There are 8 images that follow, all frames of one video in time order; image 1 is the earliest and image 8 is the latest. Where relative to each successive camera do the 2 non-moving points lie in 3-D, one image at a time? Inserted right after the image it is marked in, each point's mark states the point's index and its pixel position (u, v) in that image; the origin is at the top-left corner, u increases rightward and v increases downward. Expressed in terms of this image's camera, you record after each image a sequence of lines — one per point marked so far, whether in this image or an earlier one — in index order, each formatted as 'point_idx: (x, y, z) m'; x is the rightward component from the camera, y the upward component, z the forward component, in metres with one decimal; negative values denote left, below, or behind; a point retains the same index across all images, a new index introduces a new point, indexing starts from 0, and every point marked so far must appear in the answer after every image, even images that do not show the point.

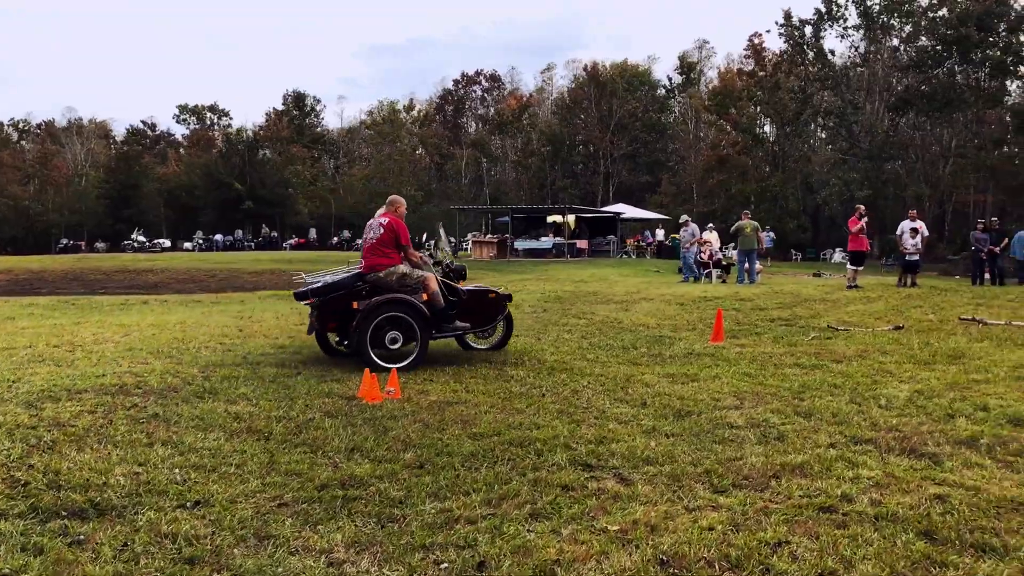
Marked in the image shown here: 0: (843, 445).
0: (+1.8, -0.9, +5.1) m
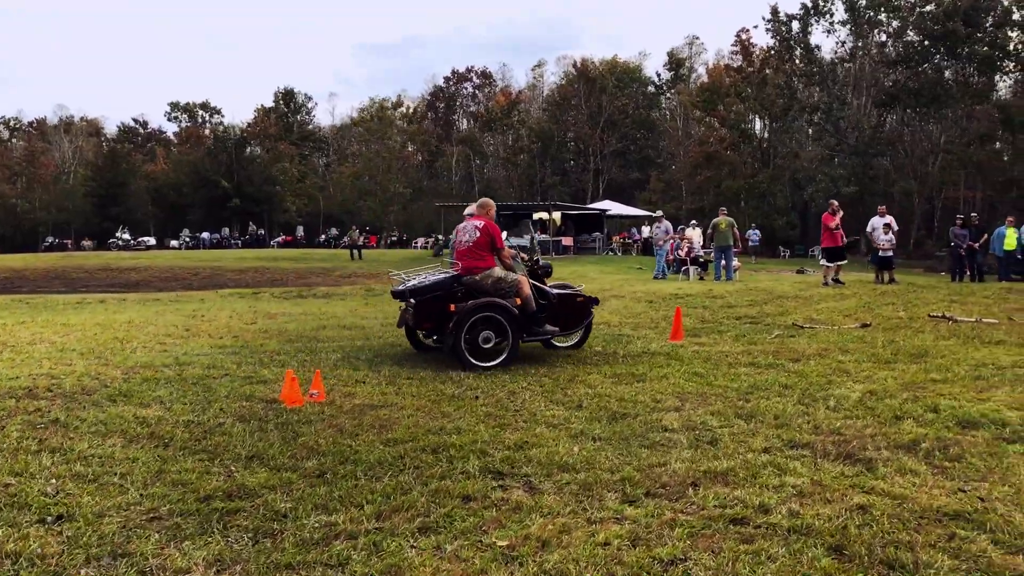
0: (+1.4, -0.9, +4.9) m
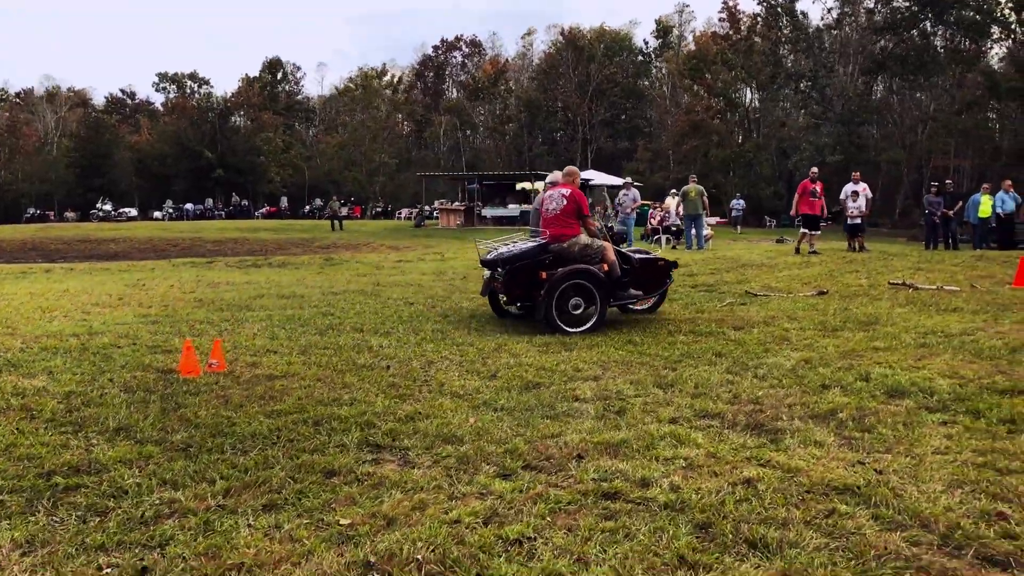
0: (+0.9, -0.7, +4.6) m
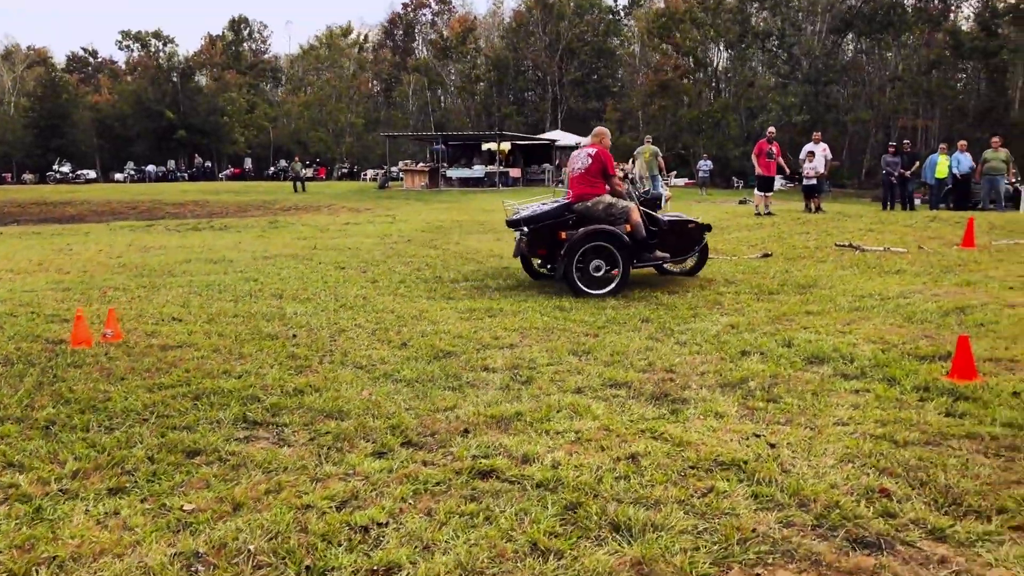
0: (+0.4, -0.5, +4.5) m
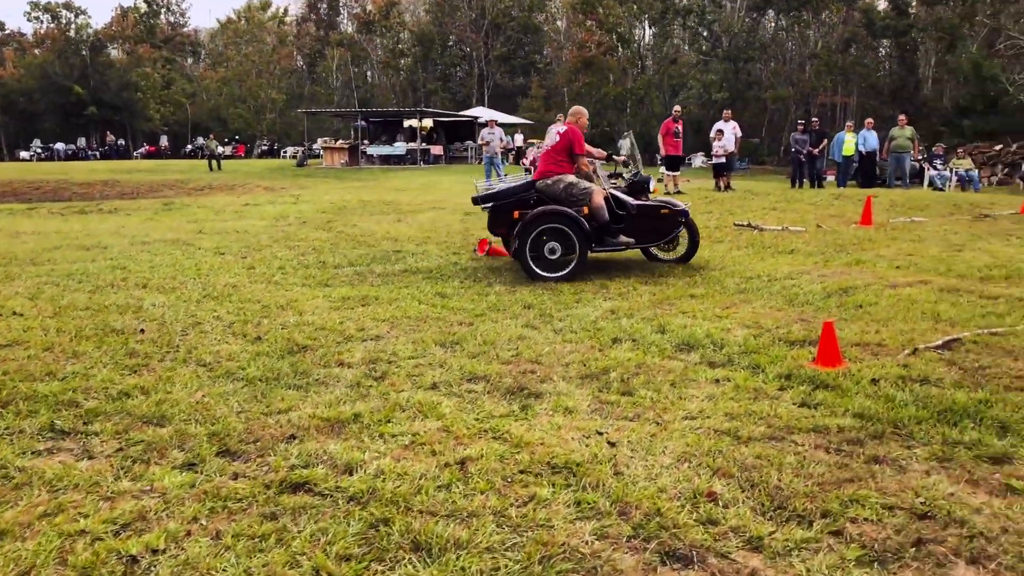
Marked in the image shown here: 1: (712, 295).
0: (-0.3, -0.5, +4.3) m
1: (+1.5, -0.1, +6.6) m
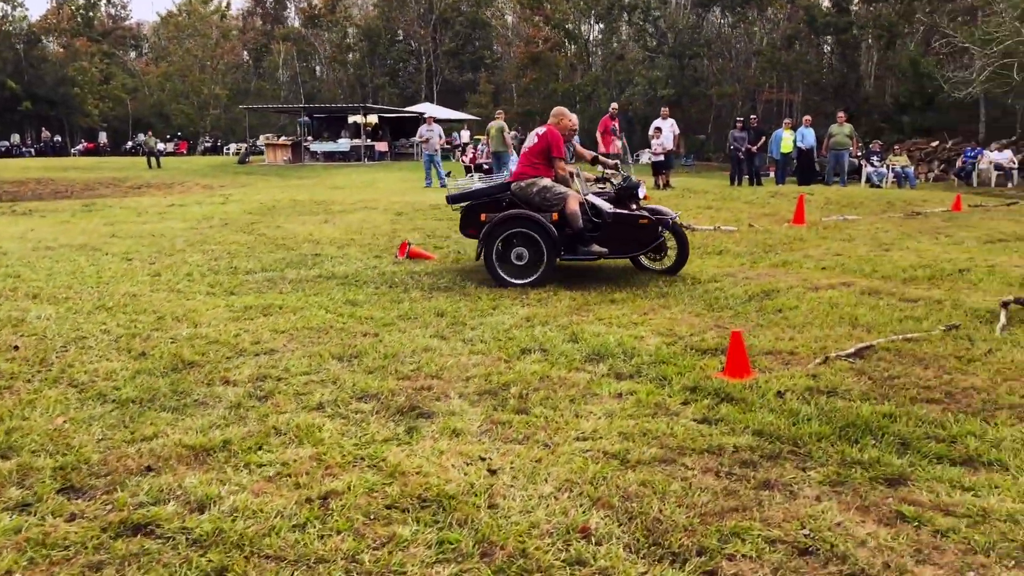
0: (-0.8, -0.5, +4.0) m
1: (+0.9, -0.1, +6.5) m
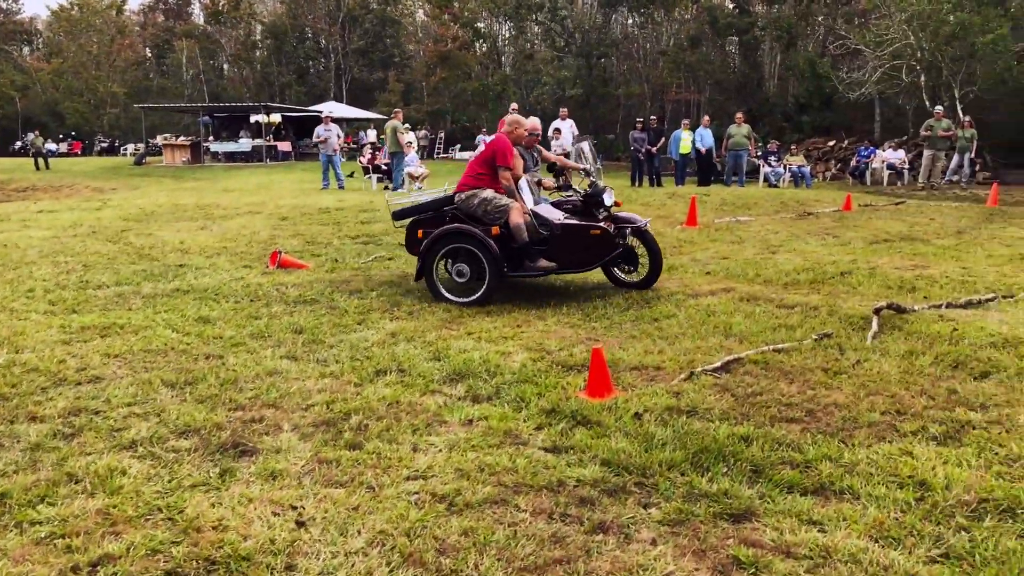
0: (-1.5, -0.6, +3.6) m
1: (0.0, -0.2, +6.2) m
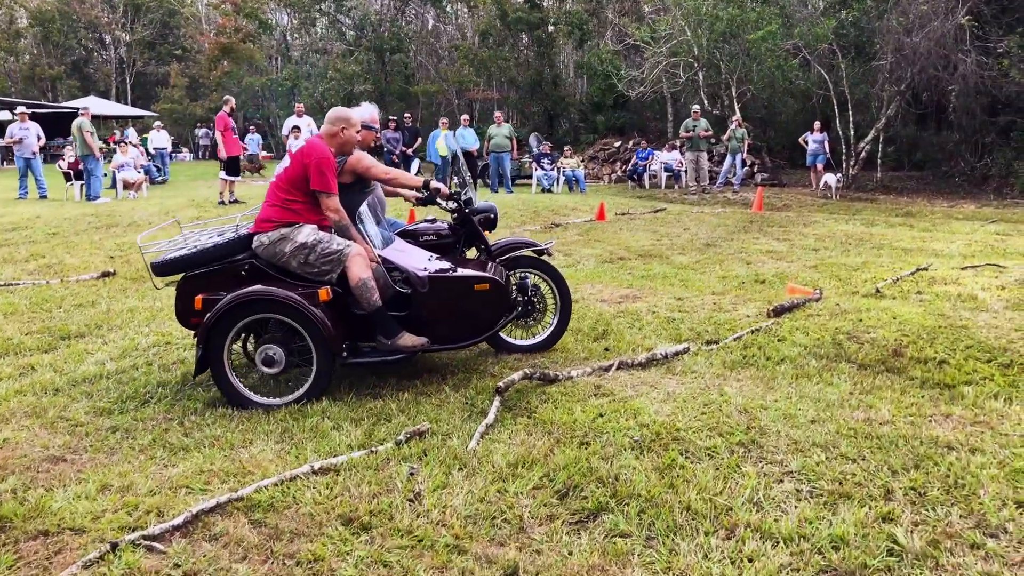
0: (-3.3, -1.0, +1.4) m
1: (-2.3, -0.5, +4.2) m
